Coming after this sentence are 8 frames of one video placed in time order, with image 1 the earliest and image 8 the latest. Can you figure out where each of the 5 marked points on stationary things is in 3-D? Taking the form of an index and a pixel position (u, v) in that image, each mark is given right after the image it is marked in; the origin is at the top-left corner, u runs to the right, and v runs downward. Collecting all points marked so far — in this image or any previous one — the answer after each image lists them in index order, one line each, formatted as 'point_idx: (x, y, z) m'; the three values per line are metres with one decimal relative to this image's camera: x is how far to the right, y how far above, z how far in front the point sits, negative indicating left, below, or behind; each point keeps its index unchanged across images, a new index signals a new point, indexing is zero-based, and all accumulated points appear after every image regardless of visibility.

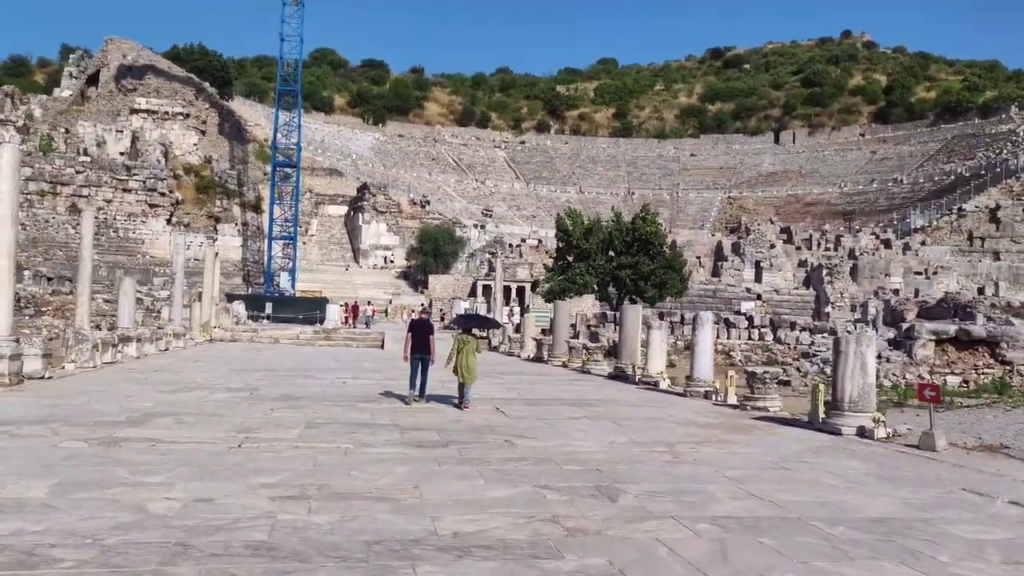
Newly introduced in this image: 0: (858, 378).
0: (+3.1, -0.8, +8.1) m
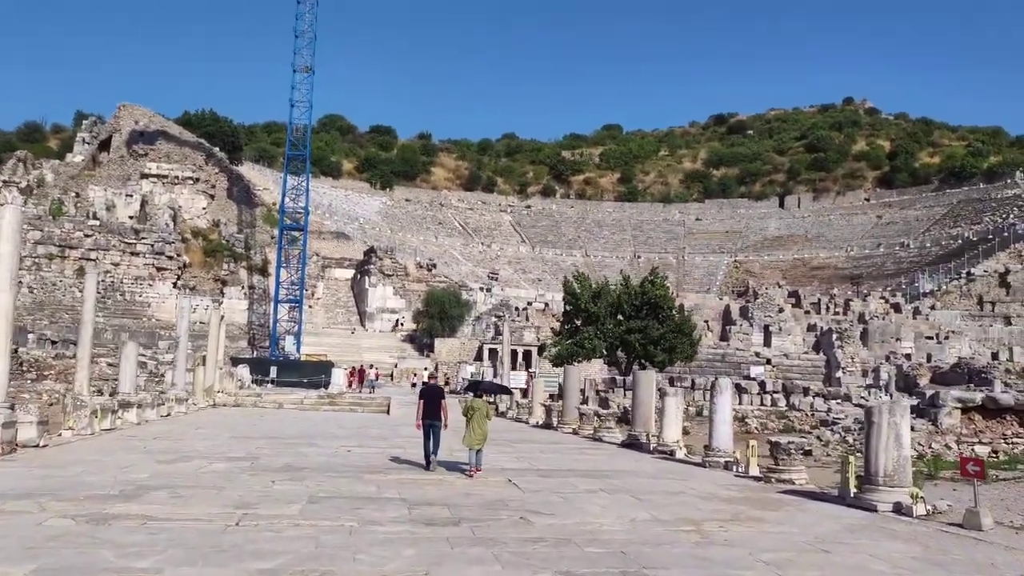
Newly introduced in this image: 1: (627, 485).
0: (+3.2, -1.4, +7.7) m
1: (+1.1, -2.0, +8.9) m
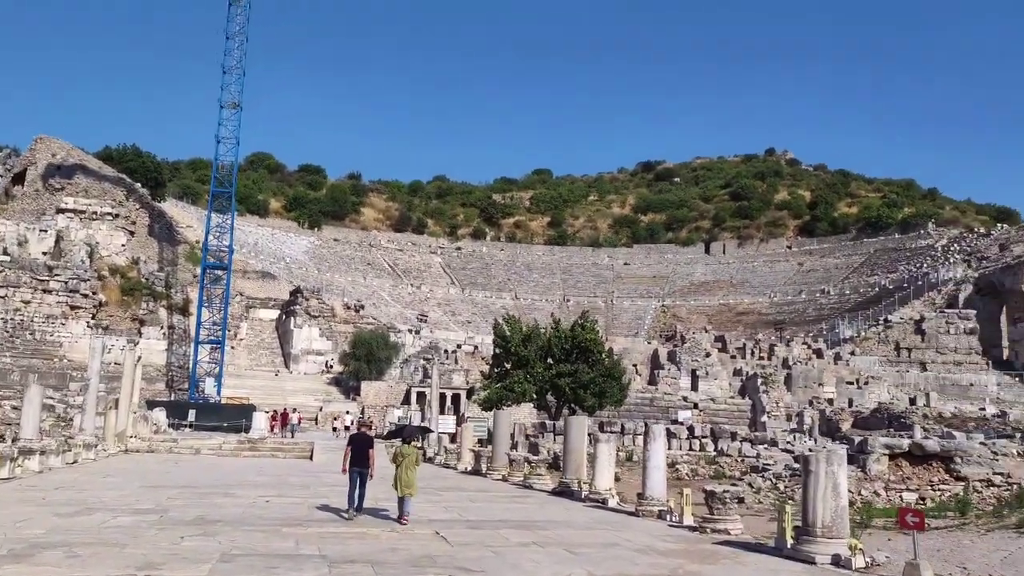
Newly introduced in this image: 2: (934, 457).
0: (+2.6, -1.8, +7.5) m
1: (+0.5, -2.4, +8.6) m
2: (+6.2, -2.5, +13.3) m
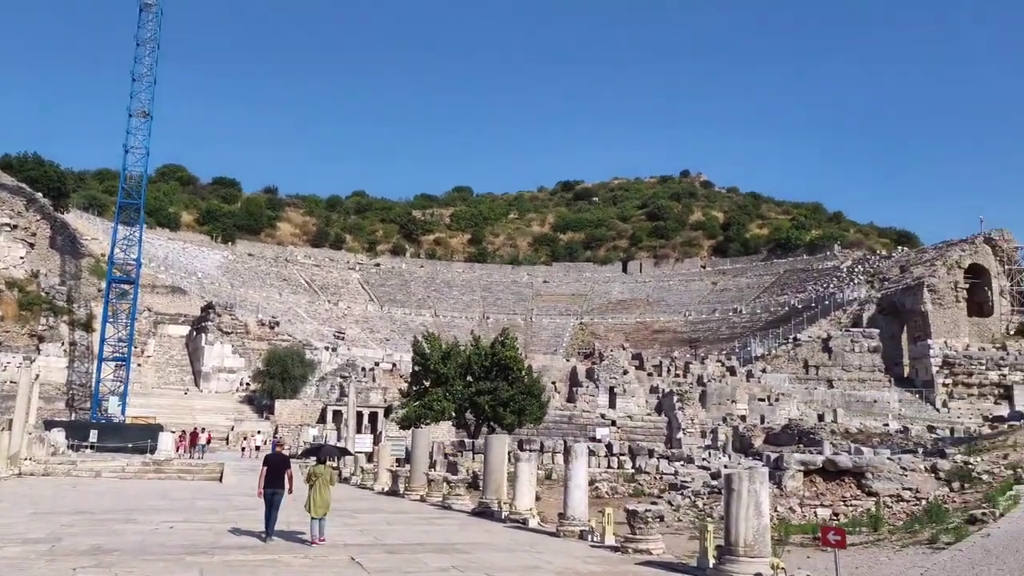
0: (+2.0, -1.9, +7.5) m
1: (-0.3, -2.5, +8.3) m
2: (+5.0, -2.8, +13.5) m
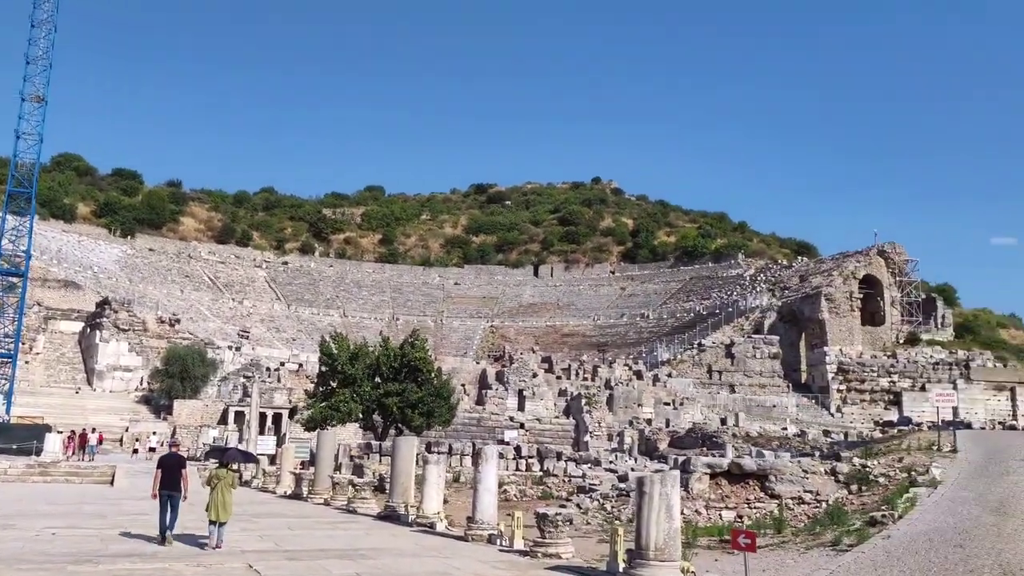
0: (+1.2, -1.9, +7.4) m
1: (-1.1, -2.5, +8.1) m
2: (+3.6, -2.8, +13.7) m
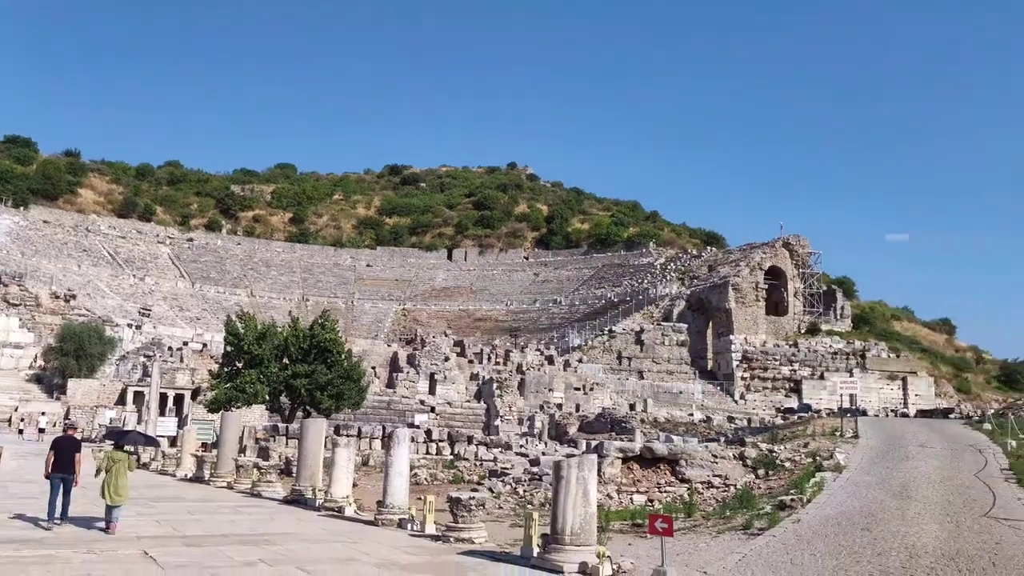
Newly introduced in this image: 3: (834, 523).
0: (+0.5, -1.8, +7.3) m
1: (-1.9, -2.3, +7.7) m
2: (+2.3, -2.6, +13.8) m
3: (+2.9, -2.1, +8.1) m
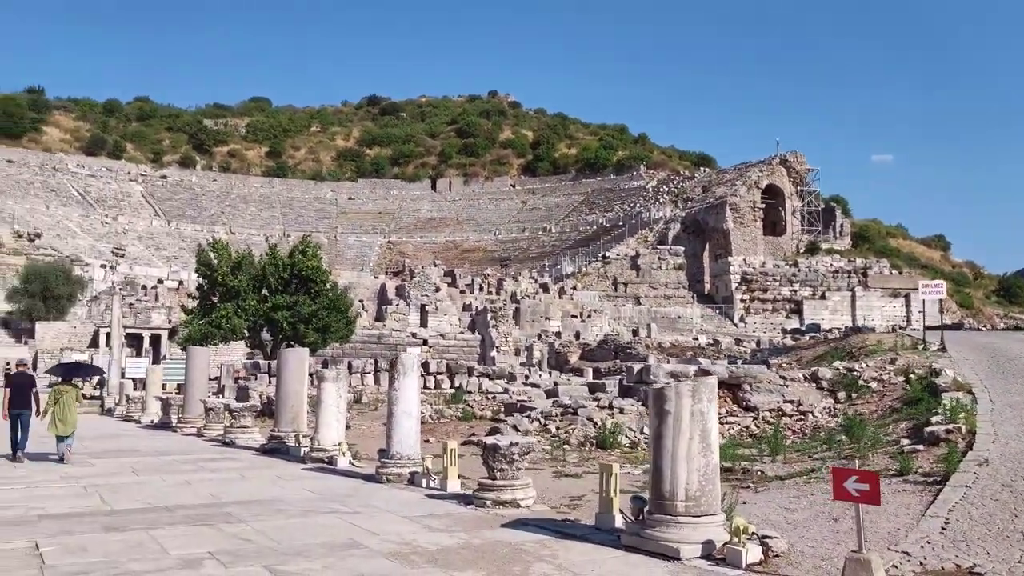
0: (+1.0, -0.9, +4.8) m
1: (-1.4, -1.4, +5.2) m
2: (+2.6, -1.2, +11.4) m
3: (+3.3, -1.1, +5.7) m
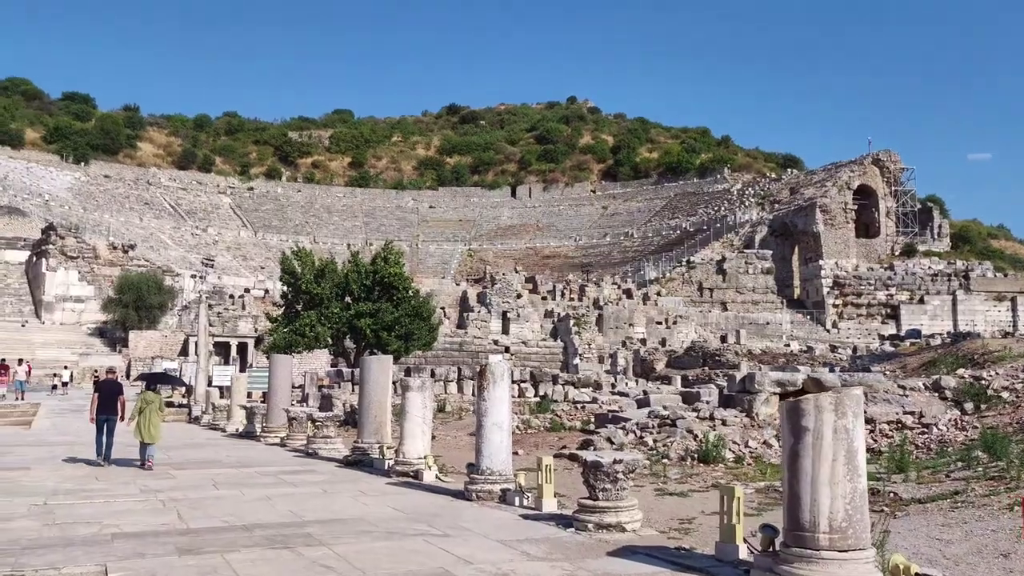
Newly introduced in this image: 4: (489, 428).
0: (+1.5, -0.9, +4.1) m
1: (-0.9, -1.4, +4.7) m
2: (+3.7, -1.2, +10.5) m
3: (+3.9, -1.1, +4.7) m
4: (-0.2, -1.2, +7.6) m
